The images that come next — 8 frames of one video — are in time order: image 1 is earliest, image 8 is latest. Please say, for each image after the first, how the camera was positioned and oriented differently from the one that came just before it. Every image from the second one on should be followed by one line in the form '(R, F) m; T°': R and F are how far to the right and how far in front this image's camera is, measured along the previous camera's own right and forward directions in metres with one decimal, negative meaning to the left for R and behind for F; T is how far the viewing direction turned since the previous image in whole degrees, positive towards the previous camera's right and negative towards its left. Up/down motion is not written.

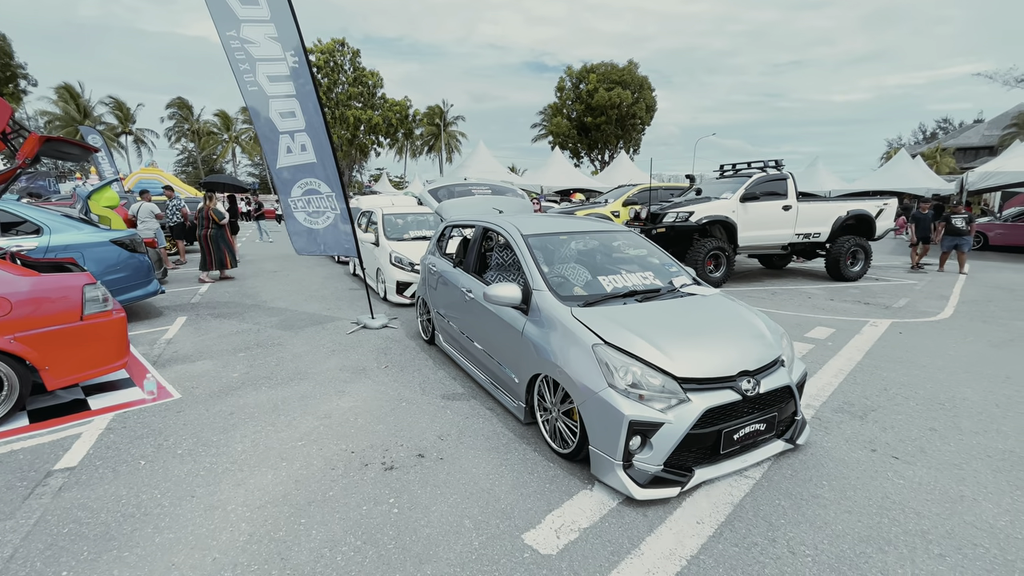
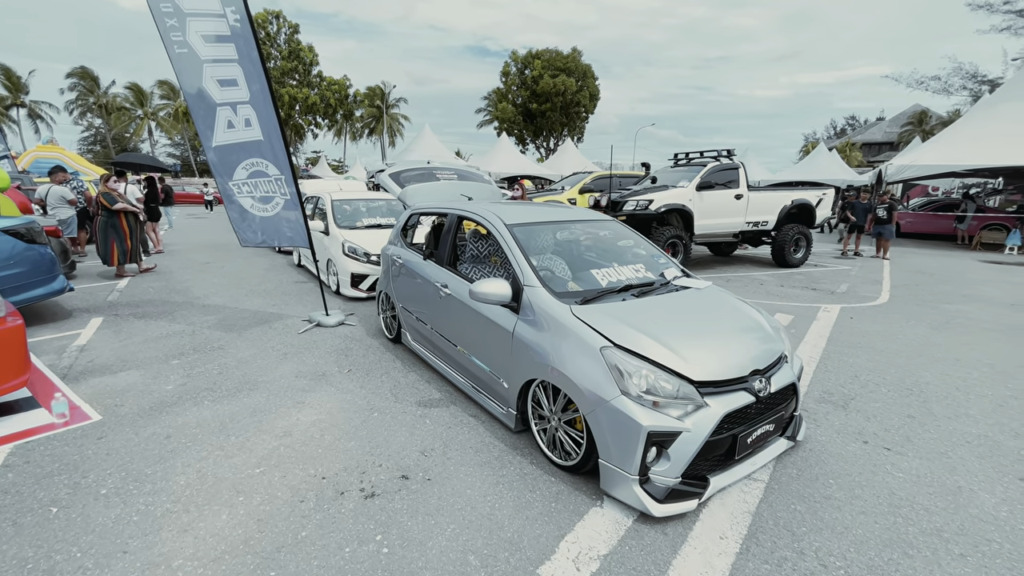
(-0.3, +0.3) m; +7°
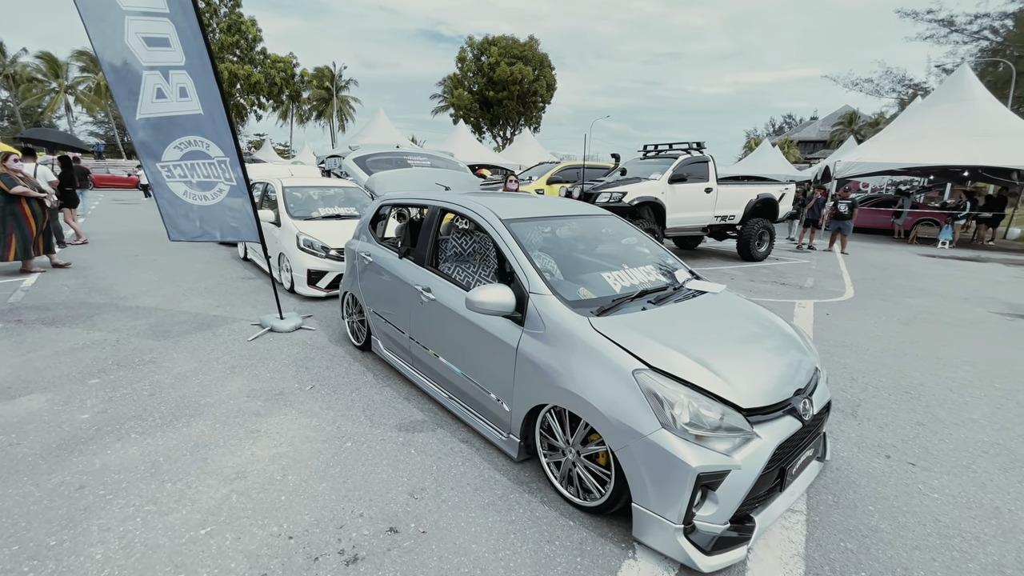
(-0.3, +0.5) m; +6°
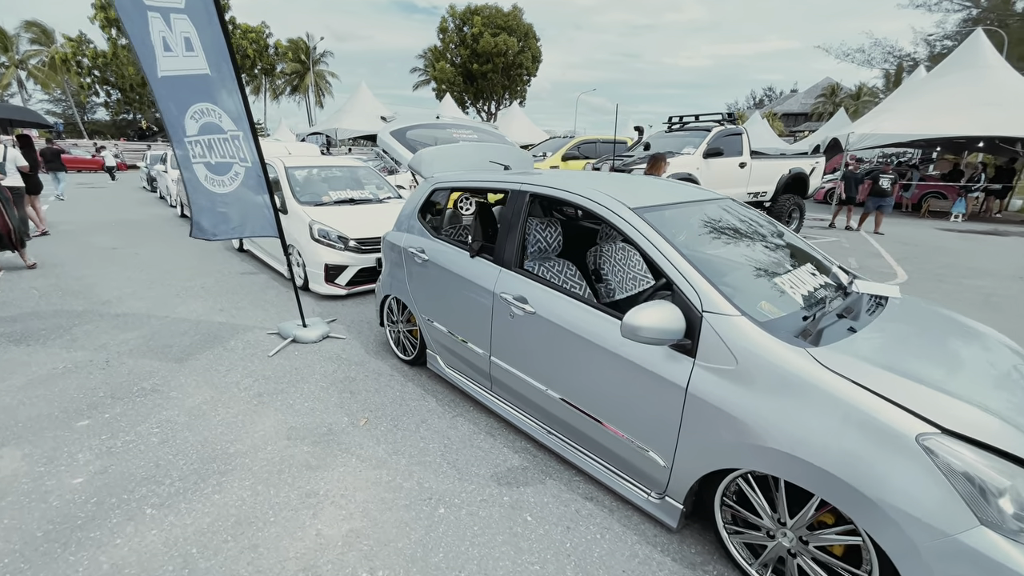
(-0.7, +0.7) m; +2°
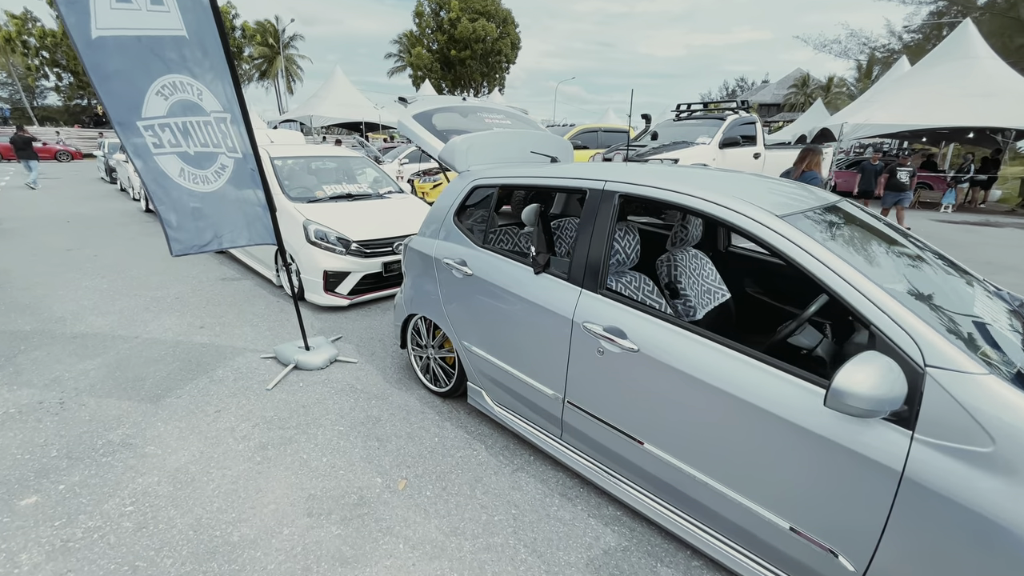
(-0.5, +0.6) m; +3°
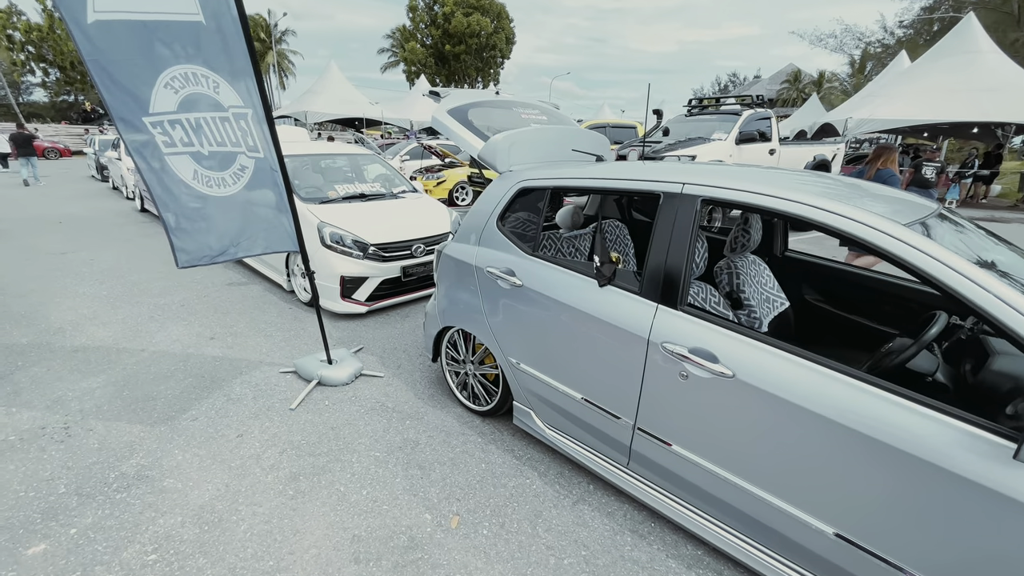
(-0.3, +0.2) m; +1°
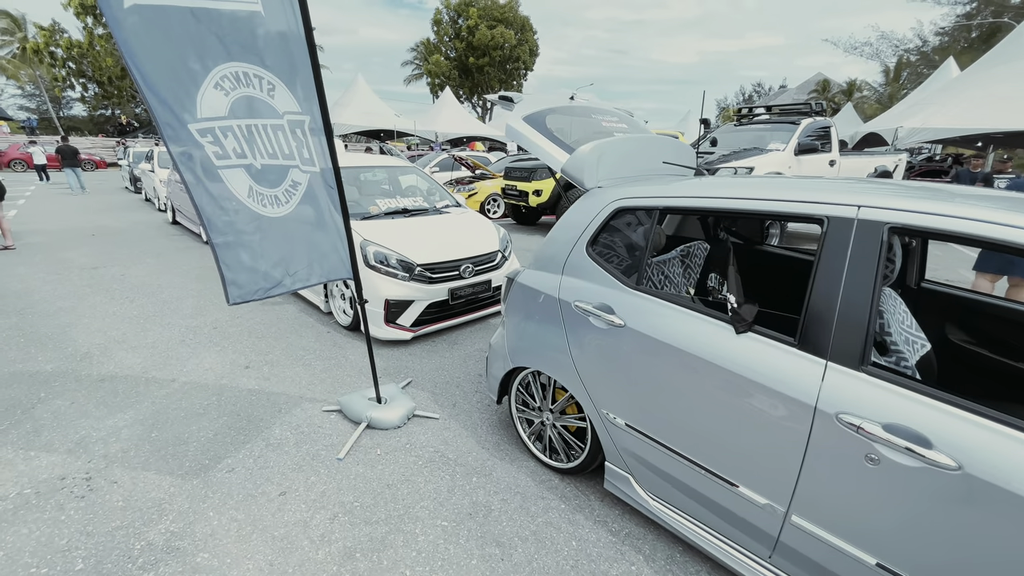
(-0.3, +0.4) m; -2°
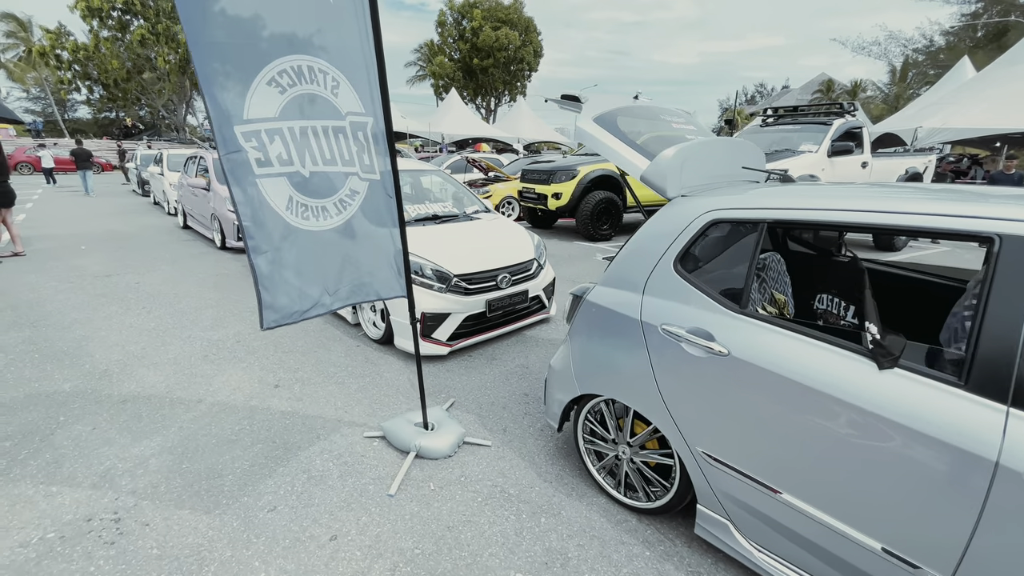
(-0.3, +0.2) m; 0°
